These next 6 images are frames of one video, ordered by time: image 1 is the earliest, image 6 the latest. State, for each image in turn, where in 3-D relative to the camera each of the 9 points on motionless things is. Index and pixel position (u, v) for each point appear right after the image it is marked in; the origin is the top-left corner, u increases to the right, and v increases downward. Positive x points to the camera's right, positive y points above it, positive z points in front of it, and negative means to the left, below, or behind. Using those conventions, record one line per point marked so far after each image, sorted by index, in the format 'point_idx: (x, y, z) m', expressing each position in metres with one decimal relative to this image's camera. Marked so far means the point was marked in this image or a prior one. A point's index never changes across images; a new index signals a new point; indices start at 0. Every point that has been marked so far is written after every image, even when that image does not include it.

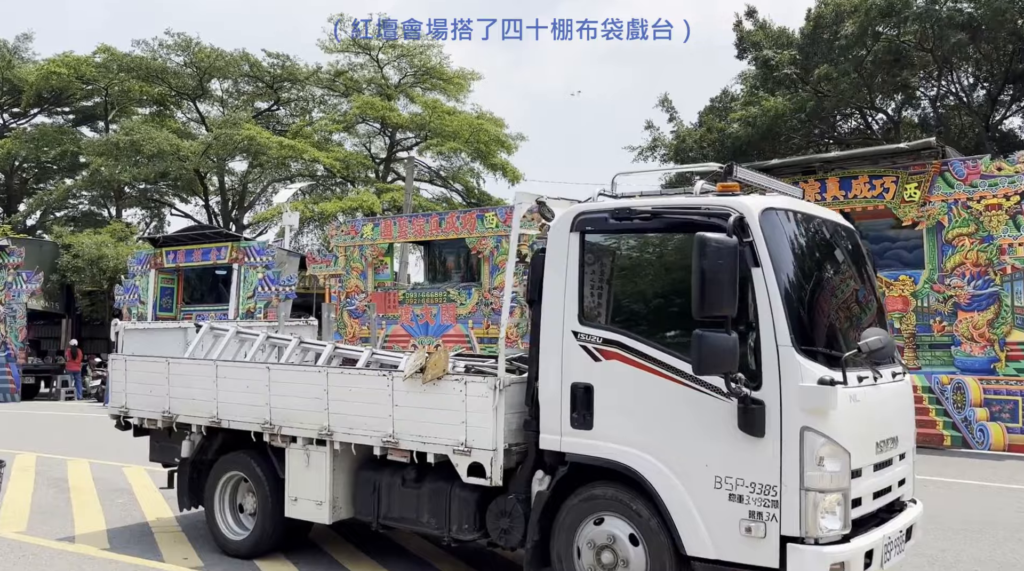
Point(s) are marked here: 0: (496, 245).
0: (-0.3, +0.8, +18.3) m
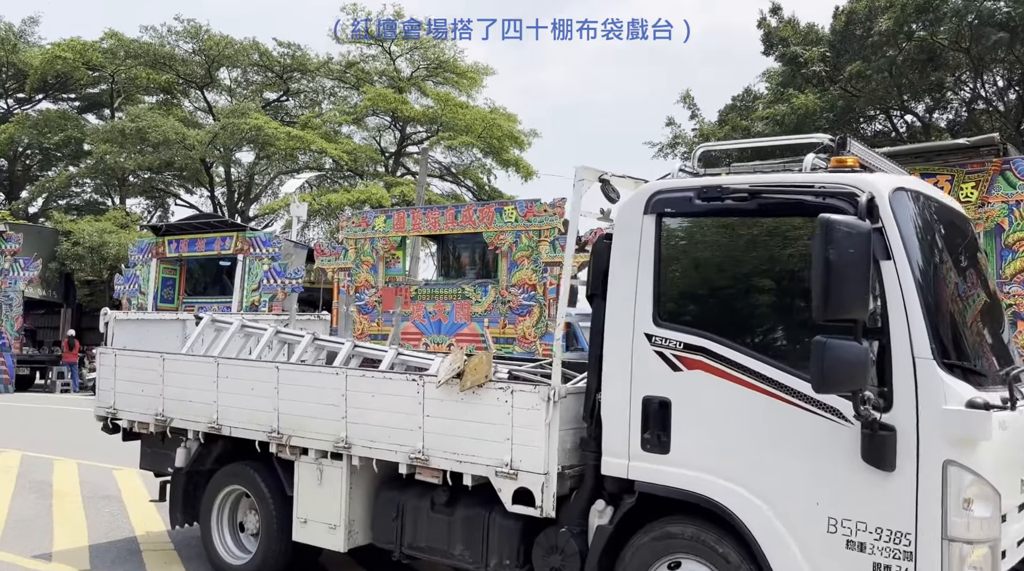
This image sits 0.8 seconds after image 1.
0: (+0.1, +0.8, +17.4) m
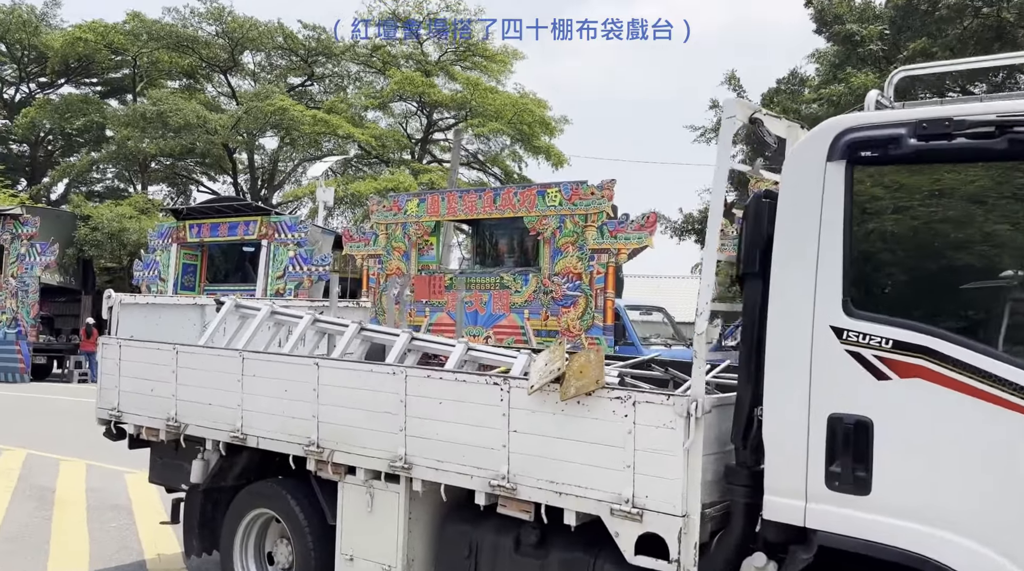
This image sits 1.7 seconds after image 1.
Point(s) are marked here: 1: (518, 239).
0: (+0.8, +1.0, +16.2) m
1: (+0.1, +0.9, +18.1) m
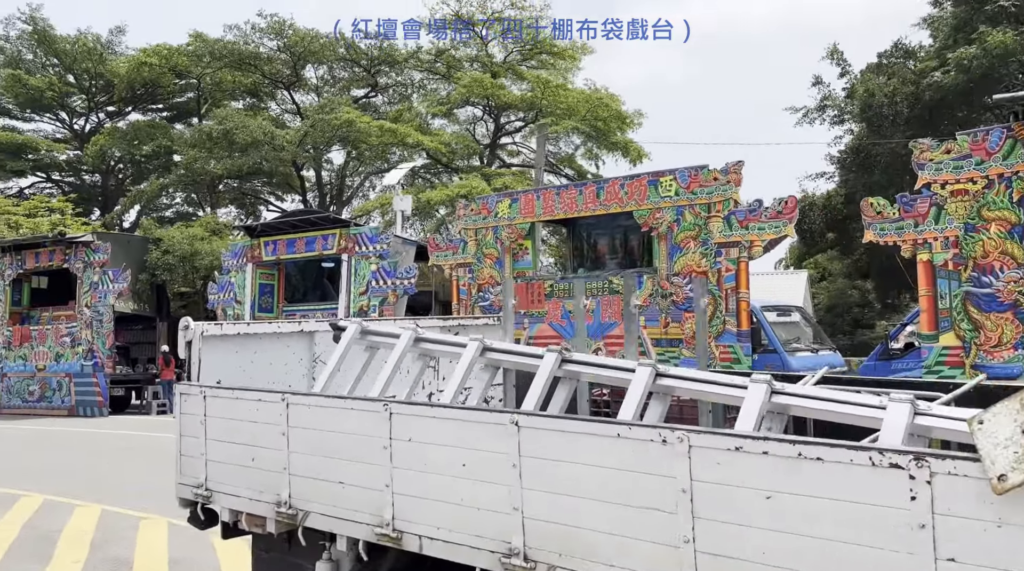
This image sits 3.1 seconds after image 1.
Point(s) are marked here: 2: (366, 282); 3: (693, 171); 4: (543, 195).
0: (+2.5, +1.0, +14.3) m
1: (+1.9, +0.8, +16.3) m
2: (-2.9, +0.1, +18.8) m
3: (+2.7, +1.7, +14.1) m
4: (+0.6, +1.6, +16.6) m
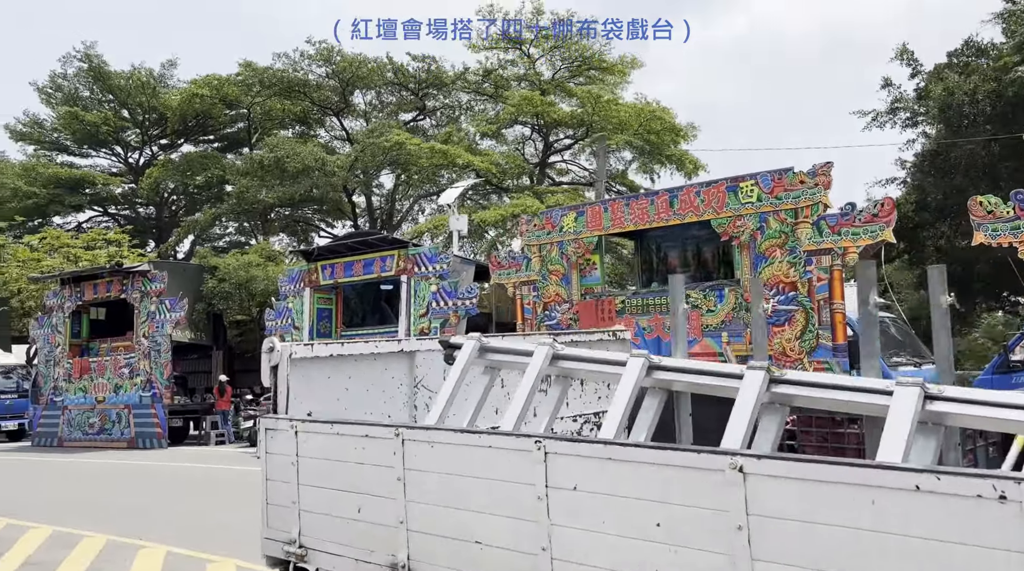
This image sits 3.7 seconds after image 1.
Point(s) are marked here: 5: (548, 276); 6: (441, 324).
0: (+3.5, +0.8, +13.5) m
1: (+3.1, +0.6, +15.4) m
2: (-1.6, -0.3, +18.2) m
3: (+3.7, +1.5, +13.2) m
4: (+1.7, +1.3, +15.8) m
5: (+0.7, +0.2, +16.9) m
6: (-1.3, -0.7, +18.0) m
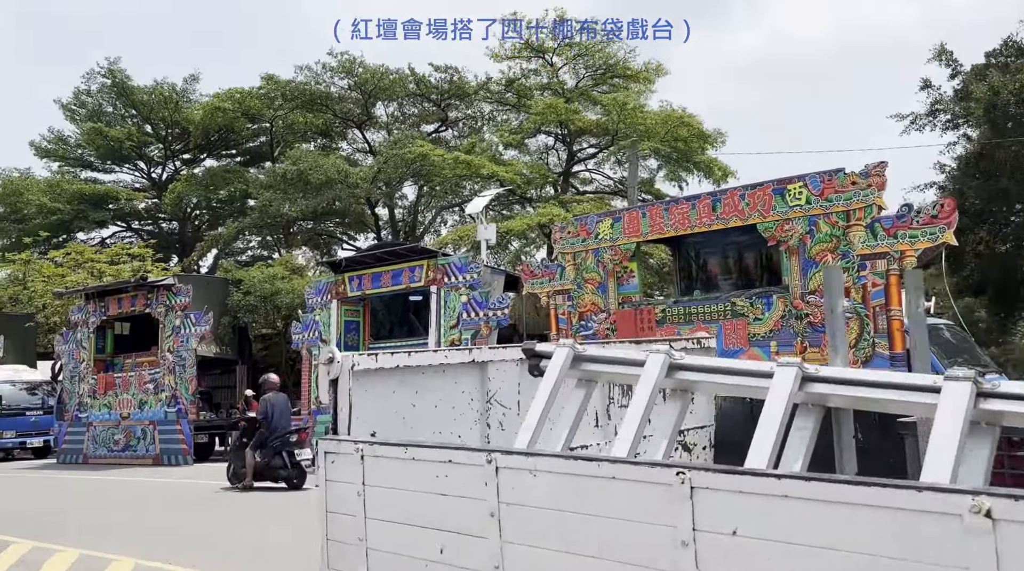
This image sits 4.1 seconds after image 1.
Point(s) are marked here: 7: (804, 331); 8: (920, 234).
0: (+4.1, +0.7, +12.9) m
1: (+3.6, +0.5, +14.8) m
2: (-1.0, -0.5, +17.7) m
3: (+4.2, +1.5, +12.6) m
4: (+2.3, +1.2, +15.2) m
5: (+1.3, 0.0, +16.4) m
6: (-0.7, -0.9, +17.5) m
7: (+4.0, -0.6, +12.8) m
8: (+5.1, +0.7, +11.9) m
